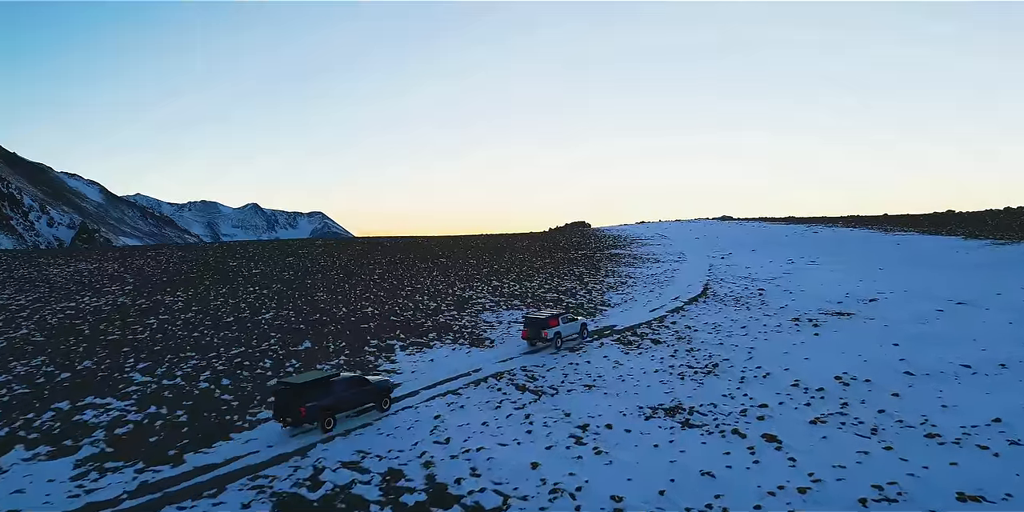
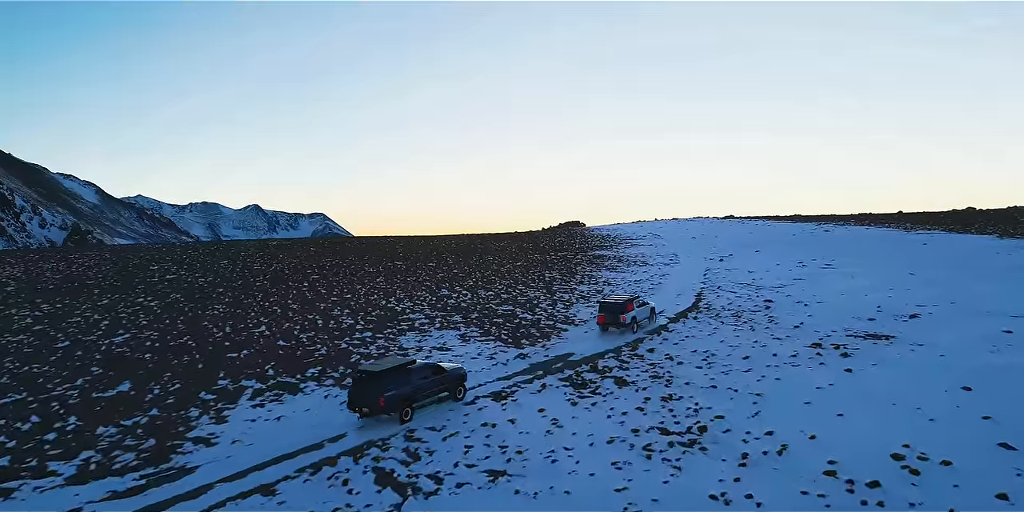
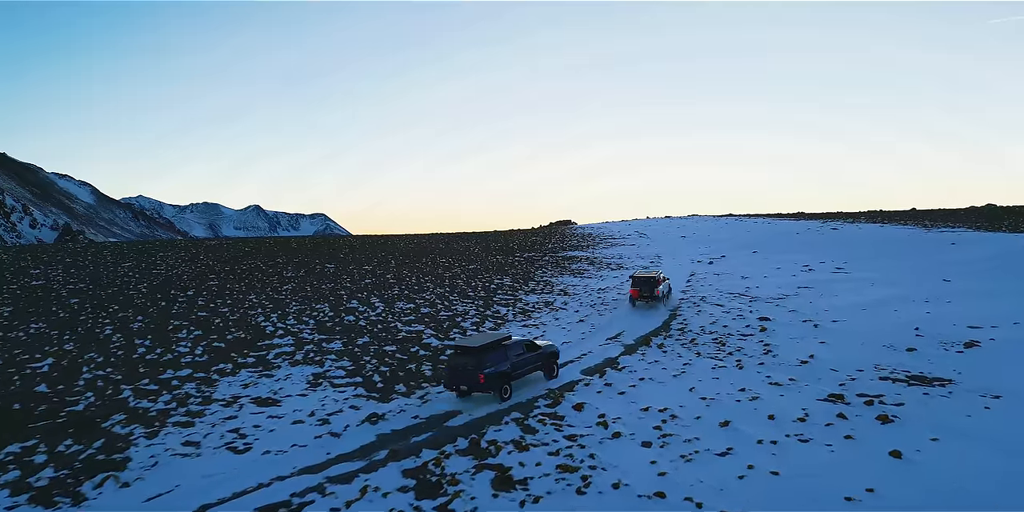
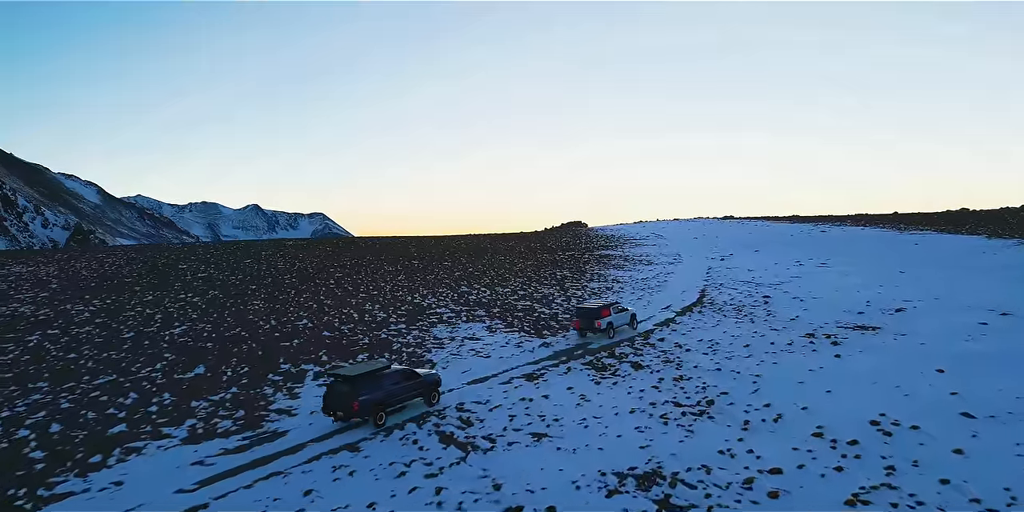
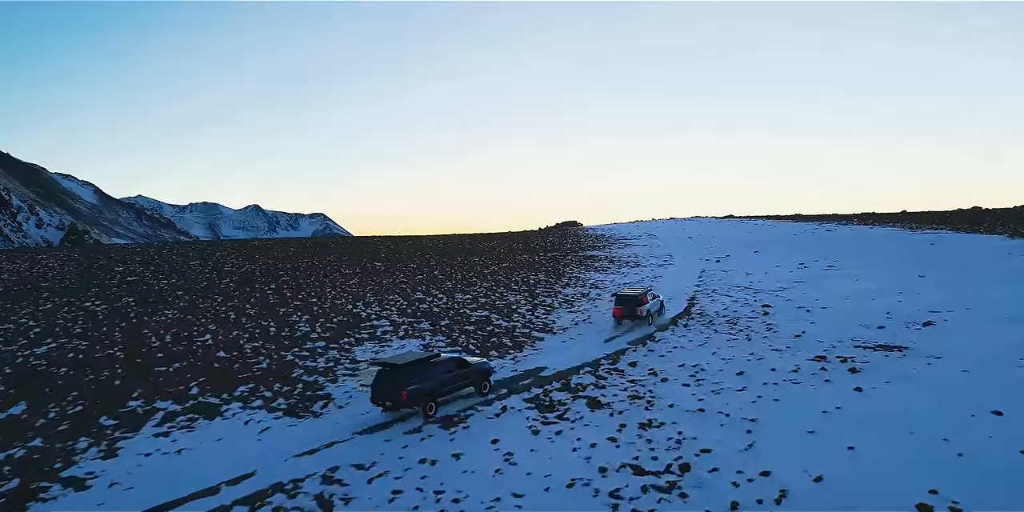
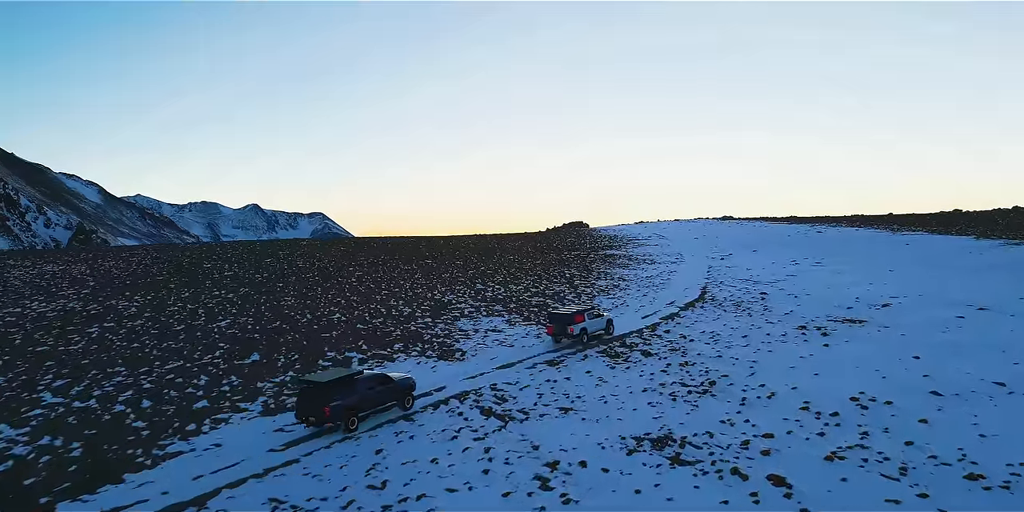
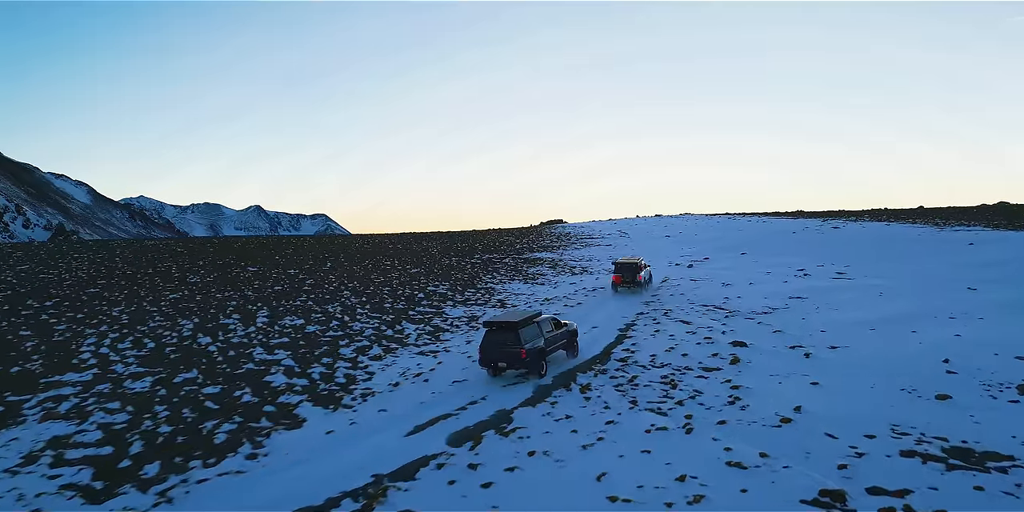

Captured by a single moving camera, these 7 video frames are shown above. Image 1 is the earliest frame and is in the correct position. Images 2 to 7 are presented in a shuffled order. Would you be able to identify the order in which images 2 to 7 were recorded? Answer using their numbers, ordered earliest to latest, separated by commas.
6, 4, 2, 5, 3, 7
